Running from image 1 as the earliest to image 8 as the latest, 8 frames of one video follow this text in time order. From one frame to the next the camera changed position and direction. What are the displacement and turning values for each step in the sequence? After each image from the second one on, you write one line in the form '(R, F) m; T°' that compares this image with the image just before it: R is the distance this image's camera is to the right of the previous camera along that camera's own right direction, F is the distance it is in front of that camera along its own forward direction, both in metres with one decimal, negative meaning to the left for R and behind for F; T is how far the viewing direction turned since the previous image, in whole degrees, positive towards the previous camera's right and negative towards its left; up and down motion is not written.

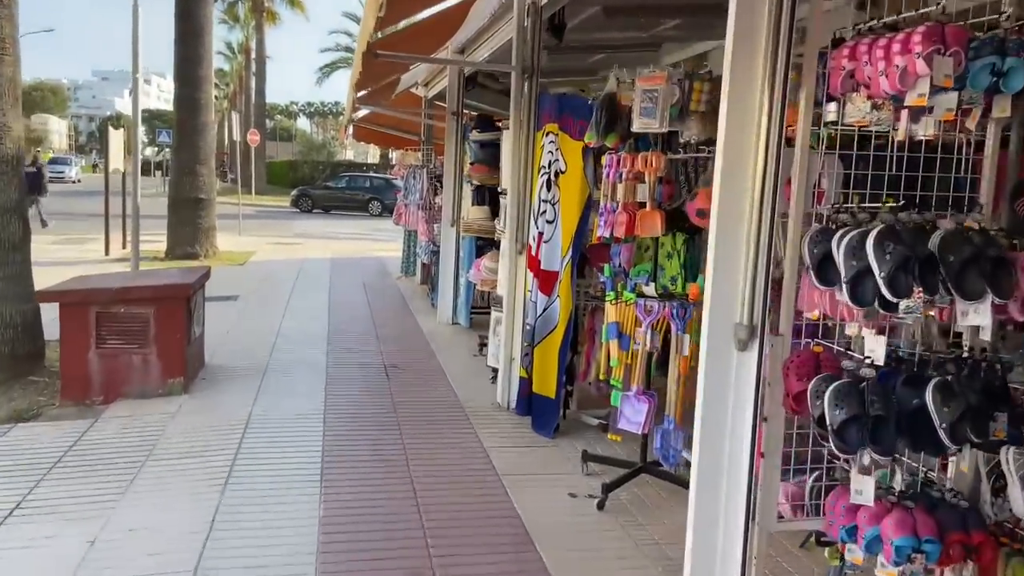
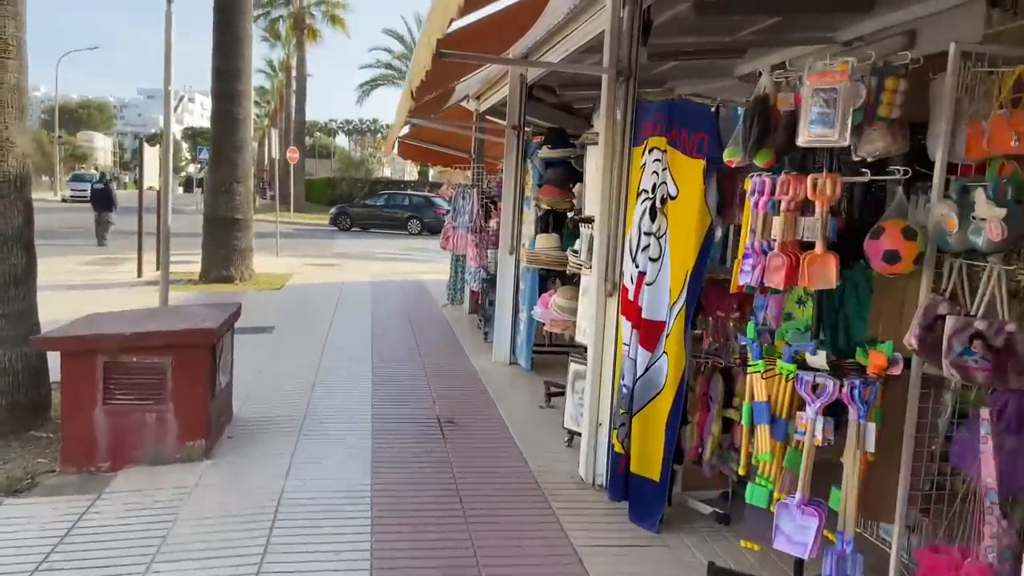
(-0.3, +0.9) m; -3°
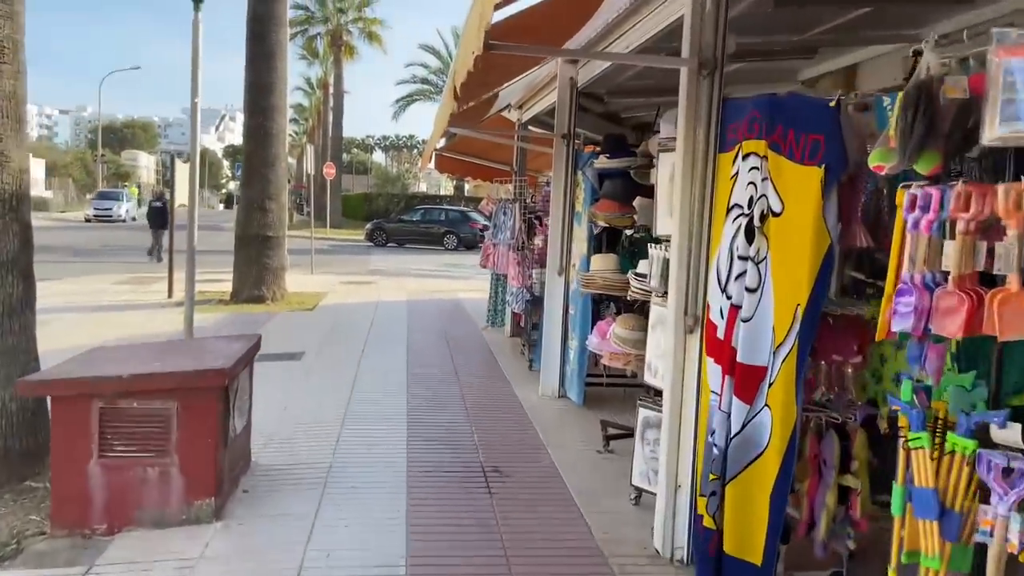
(-0.1, +0.6) m; -3°
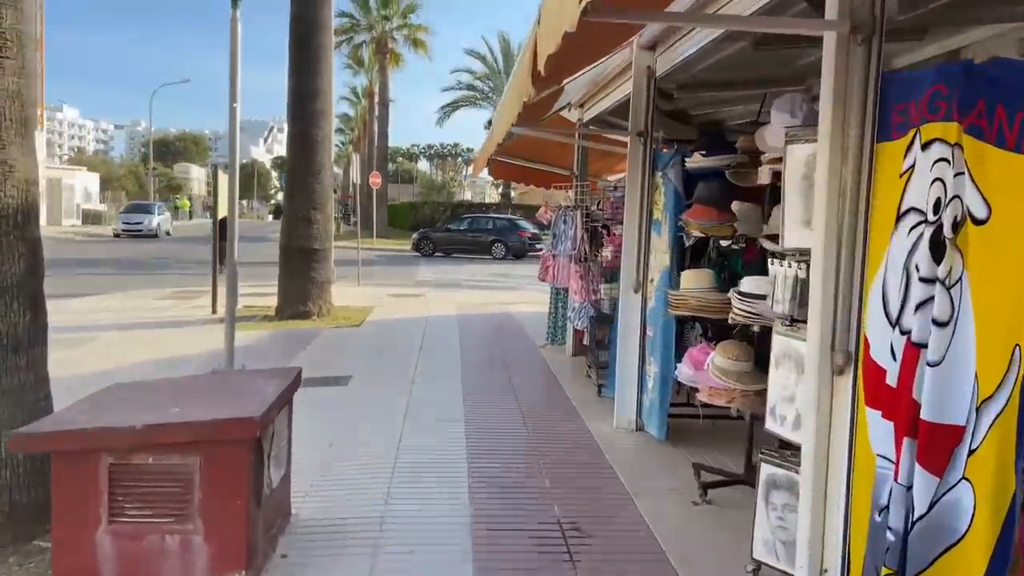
(-0.2, +0.7) m; -3°
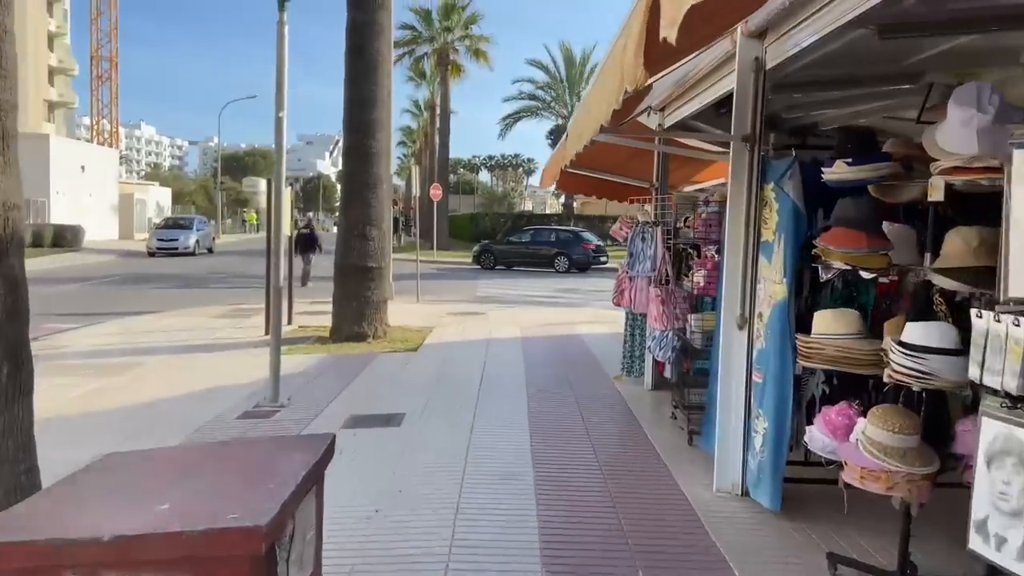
(-0.1, +0.8) m; -4°
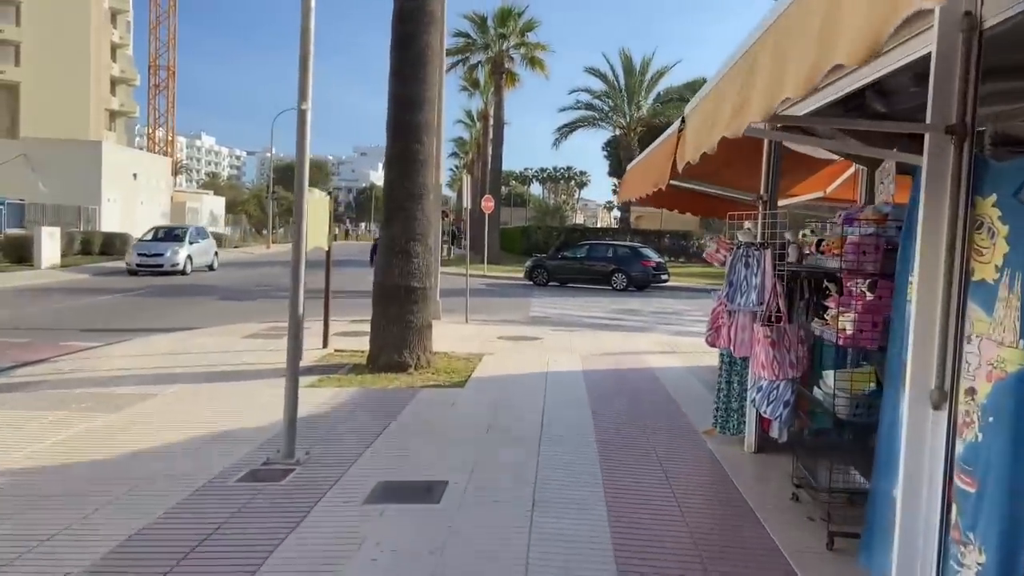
(-0.2, +1.3) m; -4°
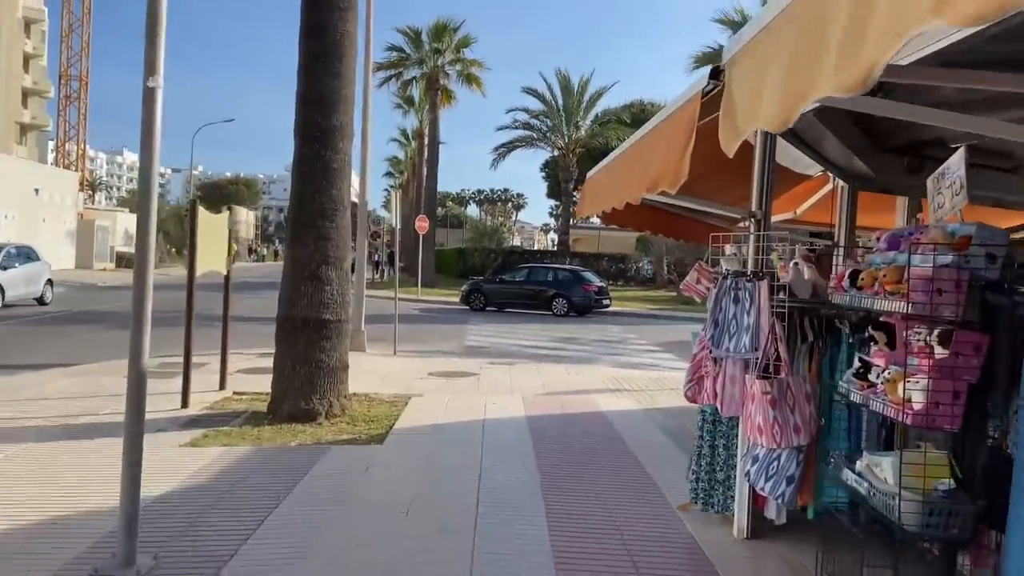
(+0.1, +1.3) m; +5°
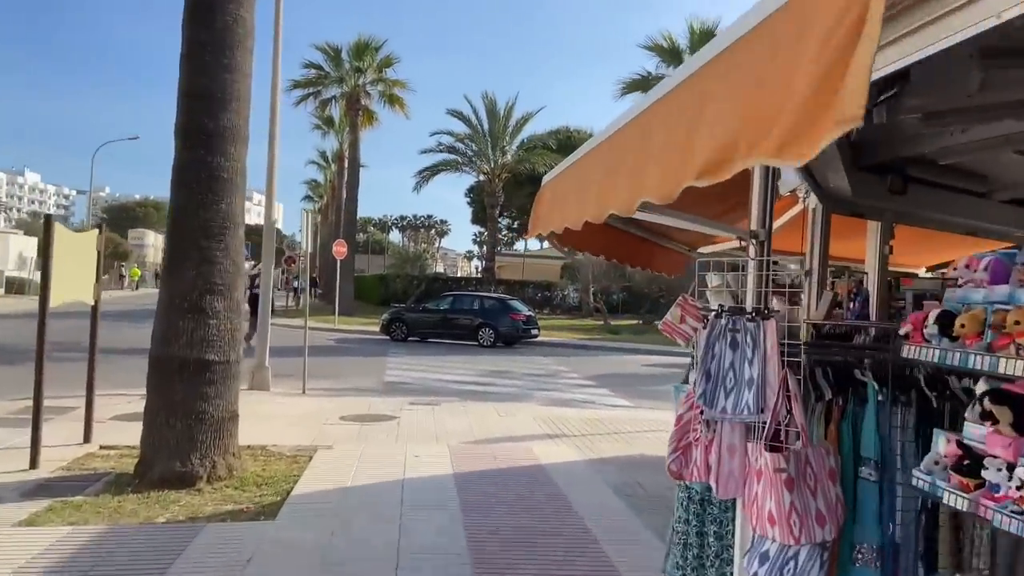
(0.0, +1.2) m; +6°
